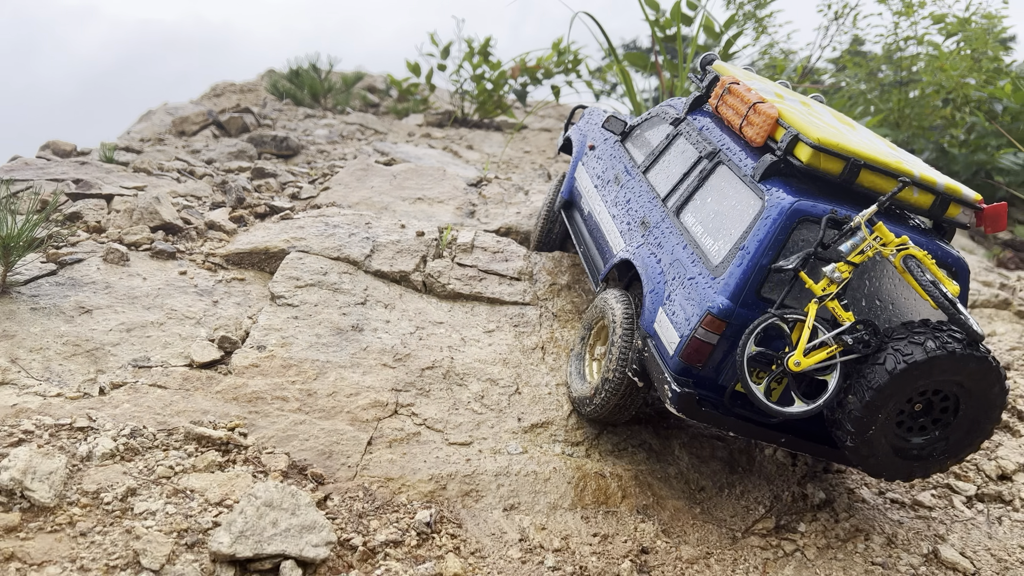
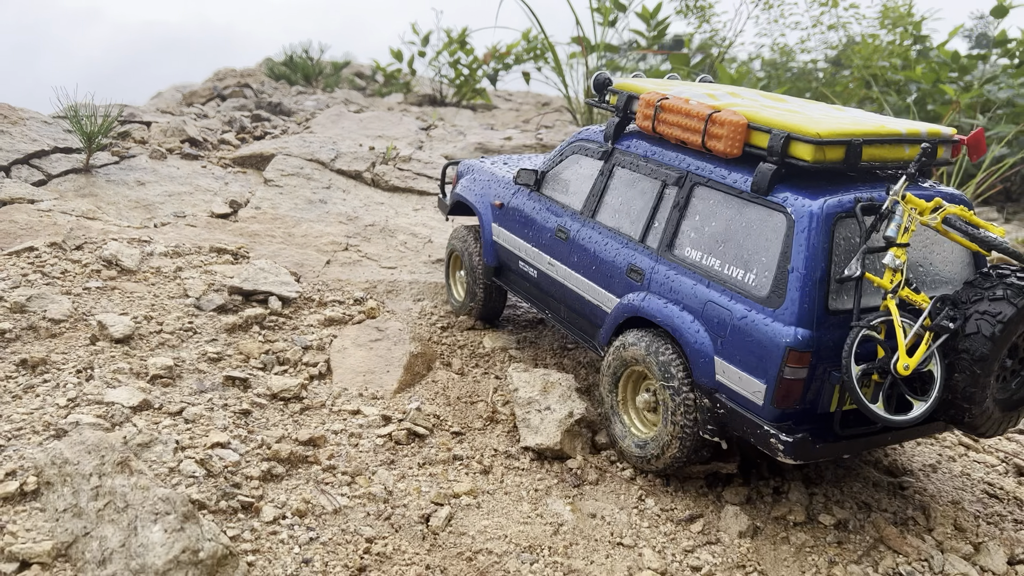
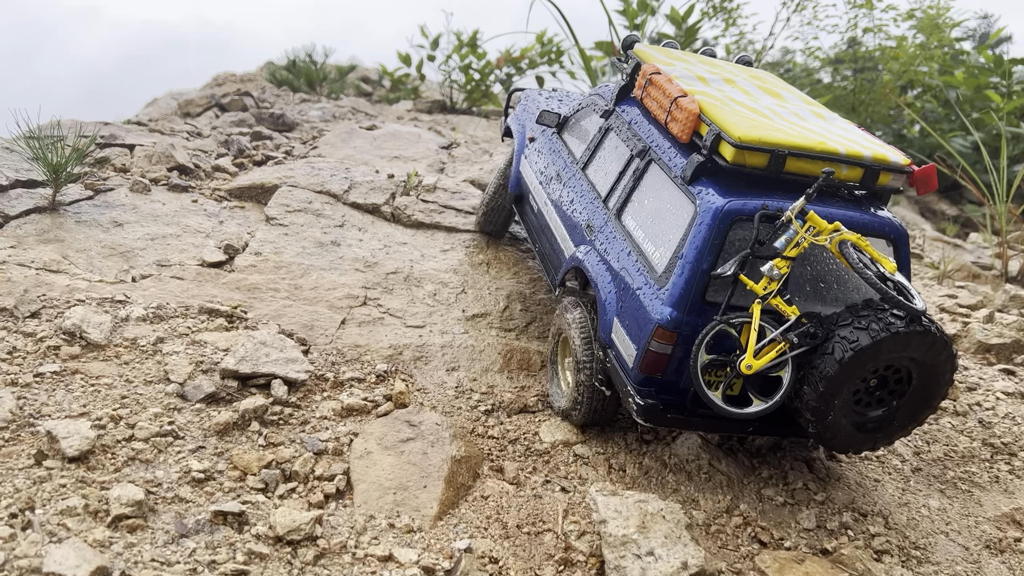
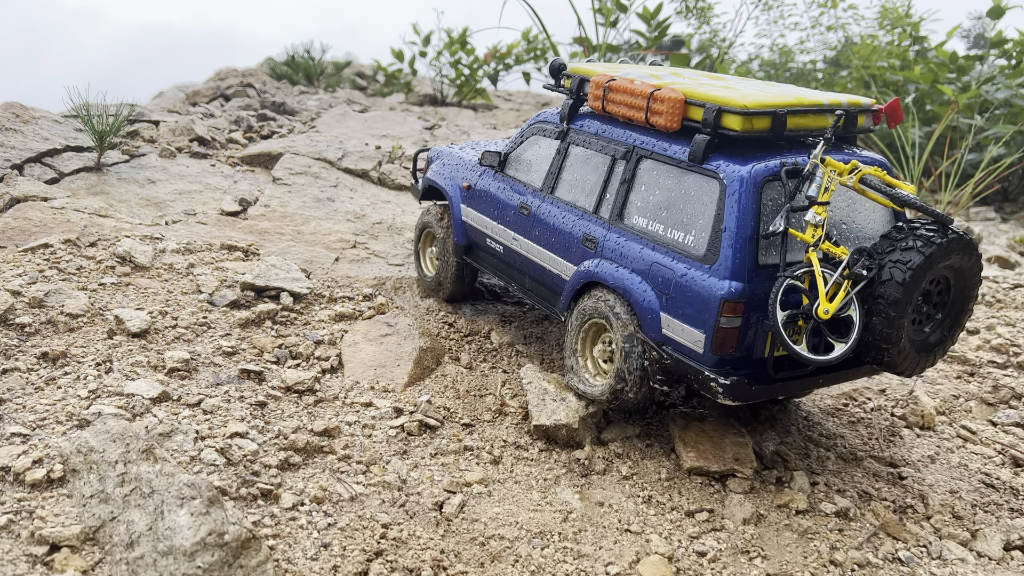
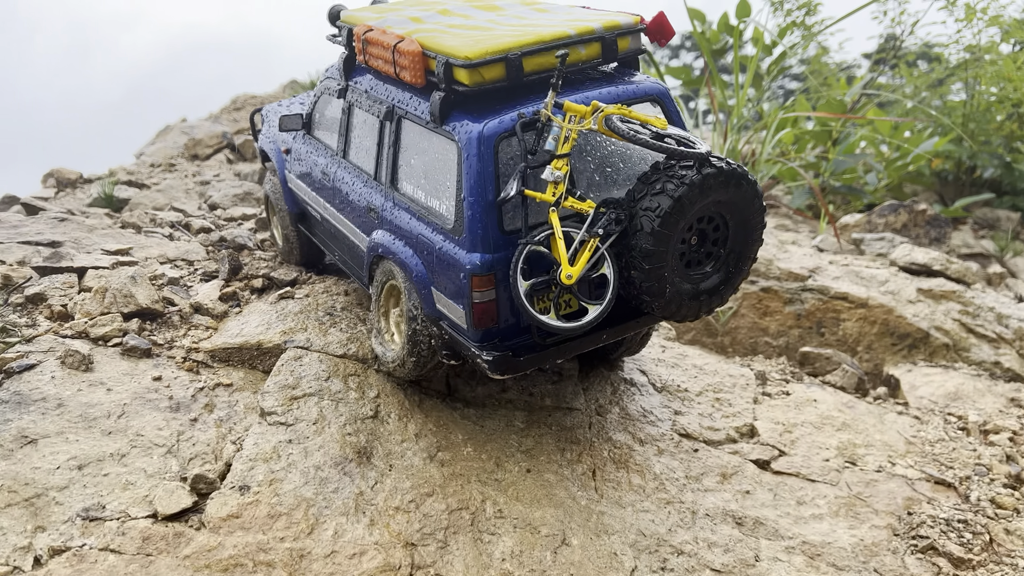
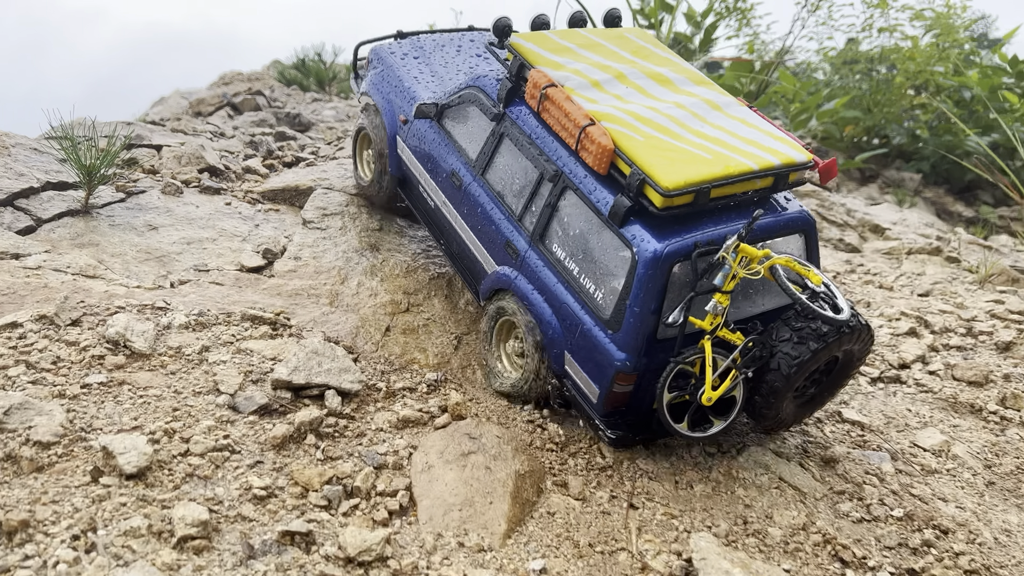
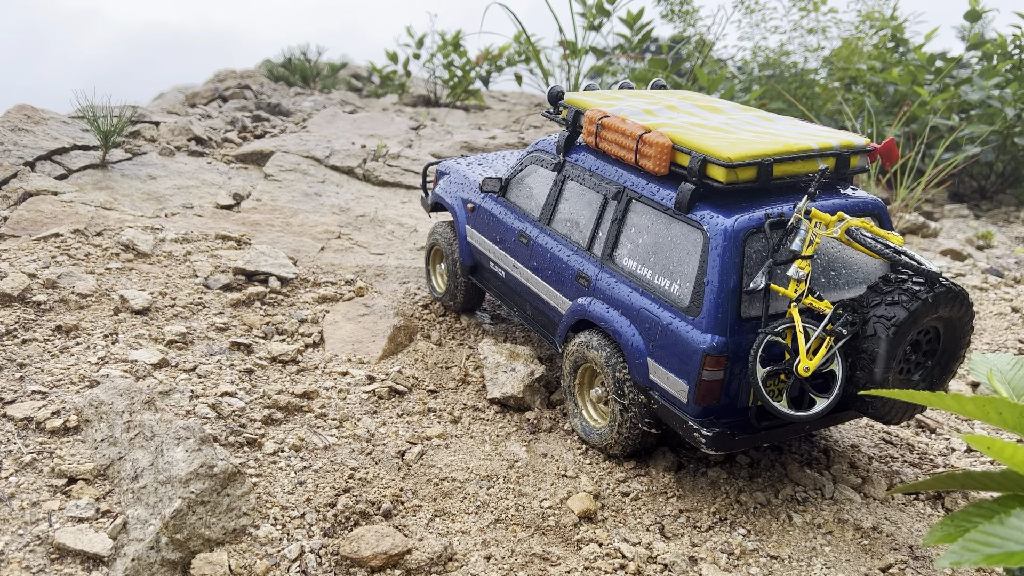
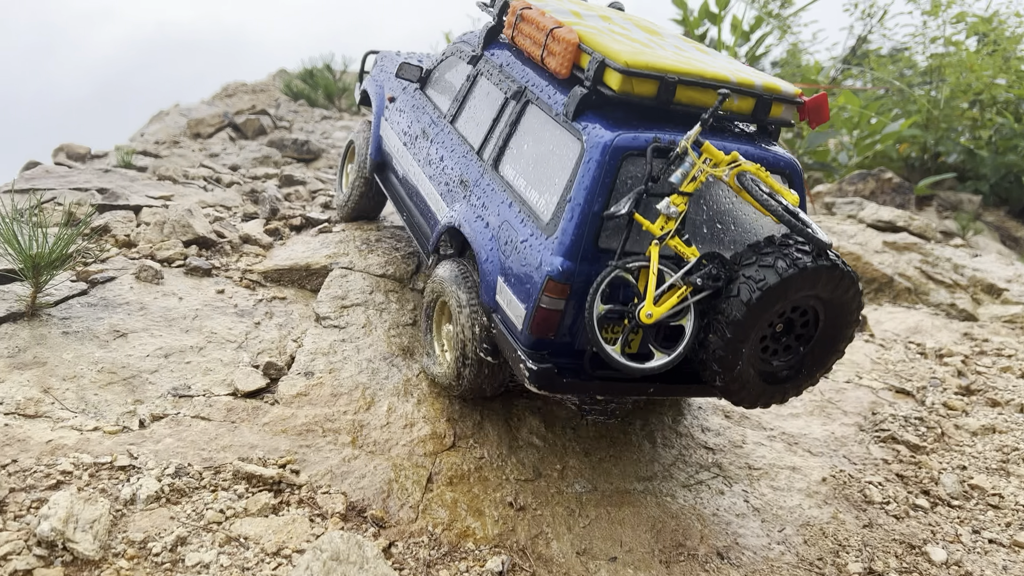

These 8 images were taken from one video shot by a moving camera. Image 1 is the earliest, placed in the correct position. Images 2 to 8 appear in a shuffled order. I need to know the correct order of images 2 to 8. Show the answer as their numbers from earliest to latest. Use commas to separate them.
3, 2, 7, 4, 6, 8, 5
